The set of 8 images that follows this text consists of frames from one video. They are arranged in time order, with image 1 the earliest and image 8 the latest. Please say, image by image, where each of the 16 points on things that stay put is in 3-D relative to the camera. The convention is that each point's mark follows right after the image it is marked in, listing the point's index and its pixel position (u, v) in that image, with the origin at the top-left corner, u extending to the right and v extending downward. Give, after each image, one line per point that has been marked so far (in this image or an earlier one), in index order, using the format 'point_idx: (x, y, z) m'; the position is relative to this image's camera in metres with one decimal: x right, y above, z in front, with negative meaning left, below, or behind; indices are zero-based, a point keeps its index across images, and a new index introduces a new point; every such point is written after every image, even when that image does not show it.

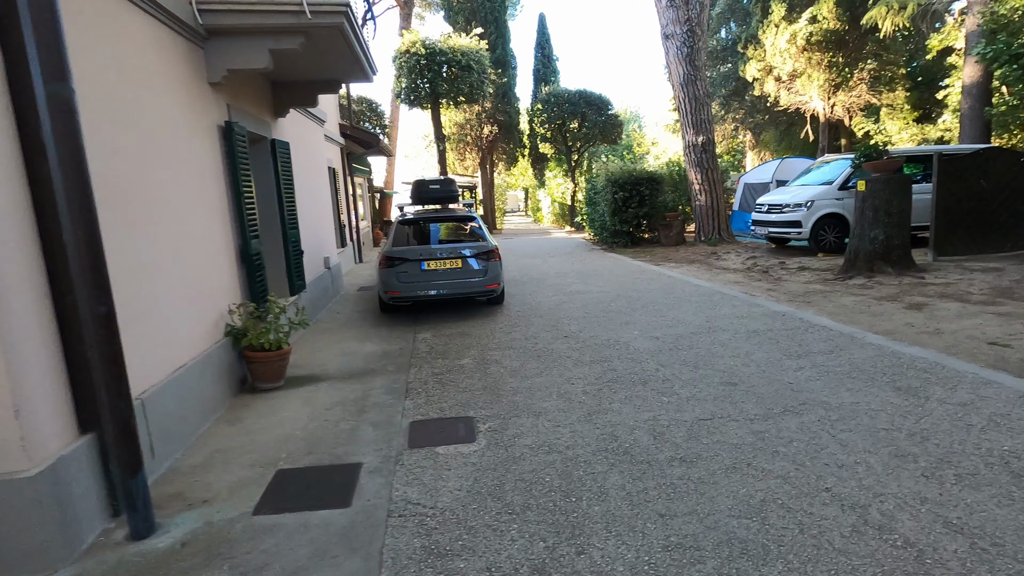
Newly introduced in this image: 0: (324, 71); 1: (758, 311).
0: (-2.3, +2.6, +6.4) m
1: (+3.3, -0.3, +7.0) m
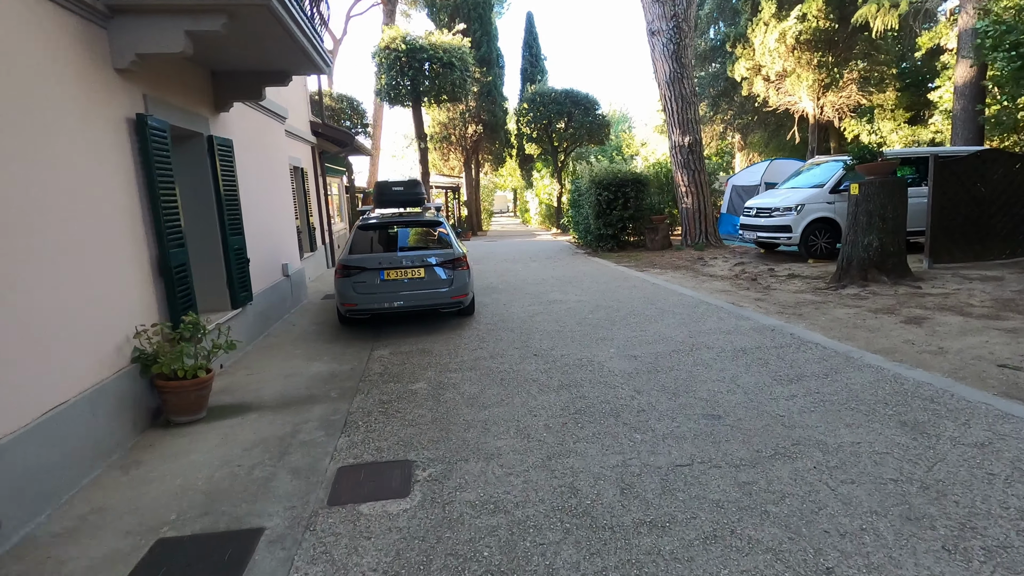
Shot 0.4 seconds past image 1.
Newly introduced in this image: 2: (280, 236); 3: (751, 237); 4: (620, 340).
0: (-2.7, +2.5, +5.8) m
1: (+2.9, -0.5, +6.5) m
2: (-3.7, +0.8, +8.5) m
3: (+5.2, +1.1, +11.5) m
4: (+1.2, -0.6, +6.1) m
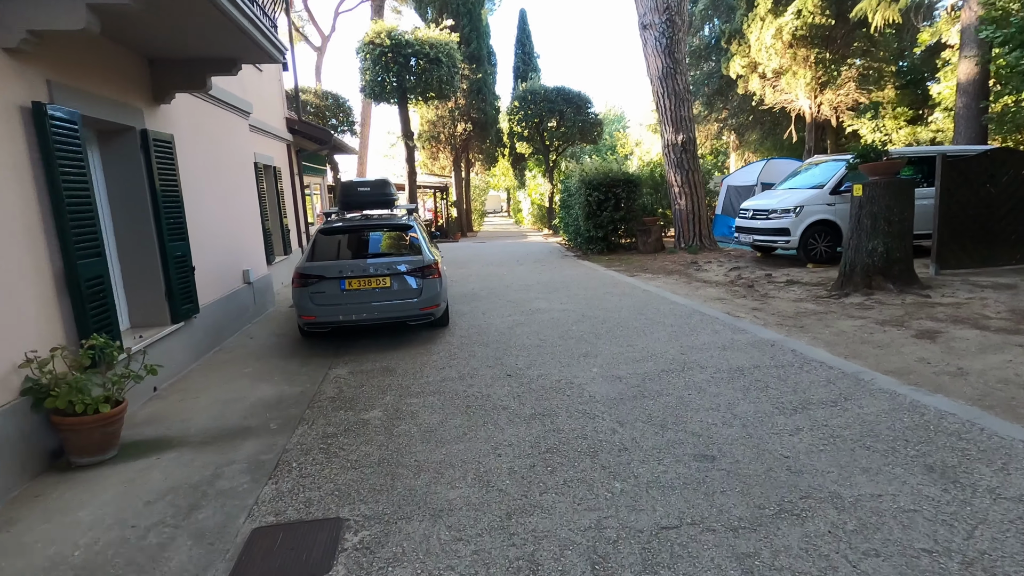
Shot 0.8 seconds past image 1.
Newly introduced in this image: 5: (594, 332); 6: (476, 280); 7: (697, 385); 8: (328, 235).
0: (-3.0, +2.4, +5.2) m
1: (+2.6, -0.6, +5.9) m
2: (-4.0, +0.7, +7.9) m
3: (+4.8, +1.0, +11.0) m
4: (+1.0, -0.7, +5.5) m
5: (+1.0, -0.5, +6.5) m
6: (-0.7, +0.2, +10.9) m
7: (+1.6, -0.8, +4.7) m
8: (-2.3, +0.7, +6.6) m
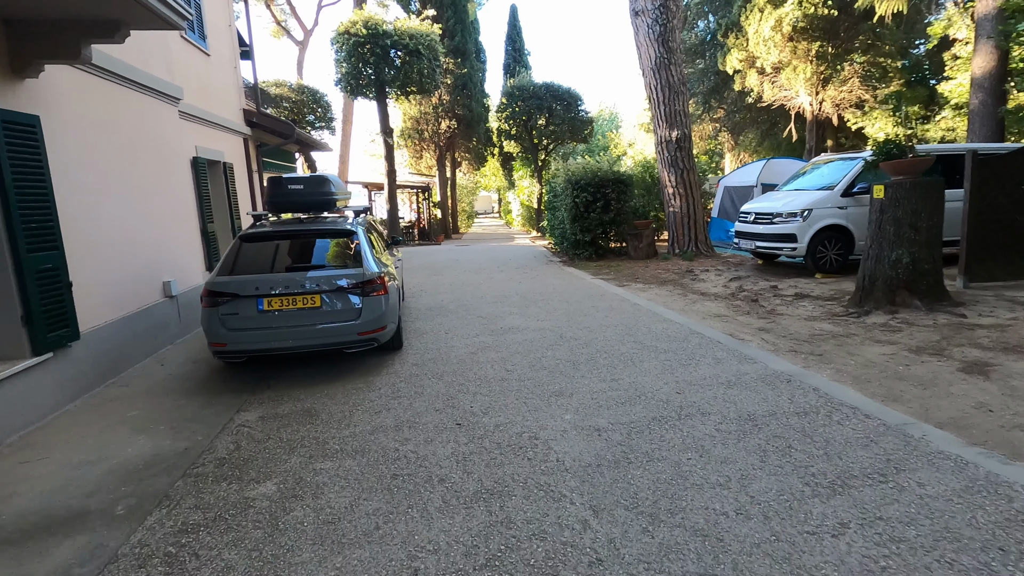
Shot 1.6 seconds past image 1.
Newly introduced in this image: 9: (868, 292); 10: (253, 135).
0: (-3.3, +2.2, +4.1) m
1: (+2.2, -0.8, +4.9) m
2: (-4.4, +0.5, +6.8) m
3: (+4.4, +0.8, +9.9) m
4: (+0.6, -0.9, +4.4) m
5: (+0.6, -0.7, +5.4) m
6: (-1.2, 0.0, +9.8) m
7: (+1.2, -1.0, +3.6) m
8: (-2.7, +0.5, +5.5) m
9: (+4.6, 0.0, +6.9) m
10: (-5.9, +3.5, +12.2) m
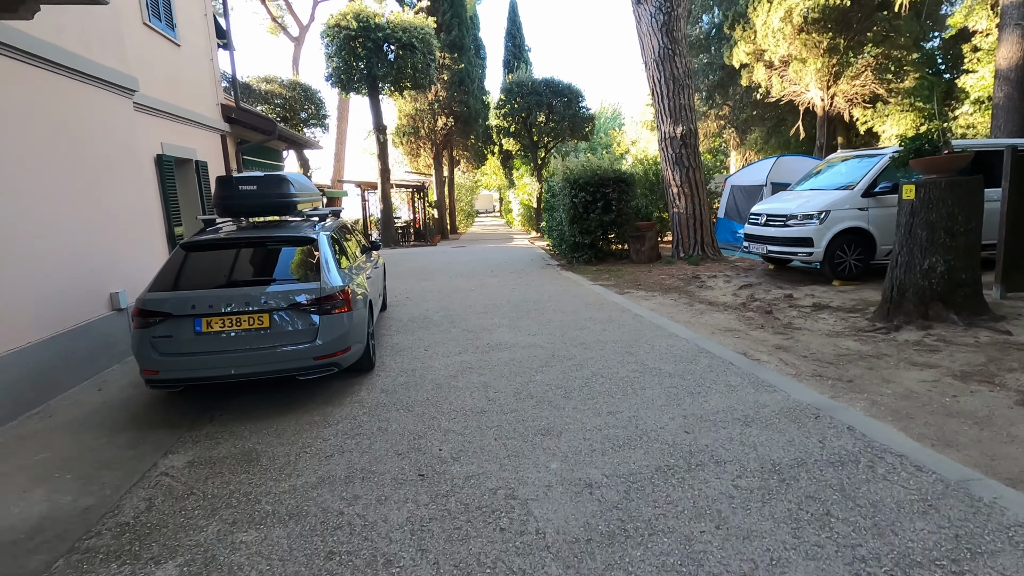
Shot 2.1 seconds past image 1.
0: (-3.5, +2.0, +3.4) m
1: (+2.0, -0.9, +4.2) m
2: (-4.6, +0.4, +6.1) m
3: (+4.3, +0.6, +9.2) m
4: (+0.4, -1.1, +3.7) m
5: (+0.4, -0.9, +4.7) m
6: (-1.3, -0.2, +9.1) m
7: (+1.1, -1.2, +2.9) m
8: (-2.8, +0.3, +4.8) m
9: (+4.4, -0.2, +6.1) m
10: (-6.1, +3.4, +11.5) m
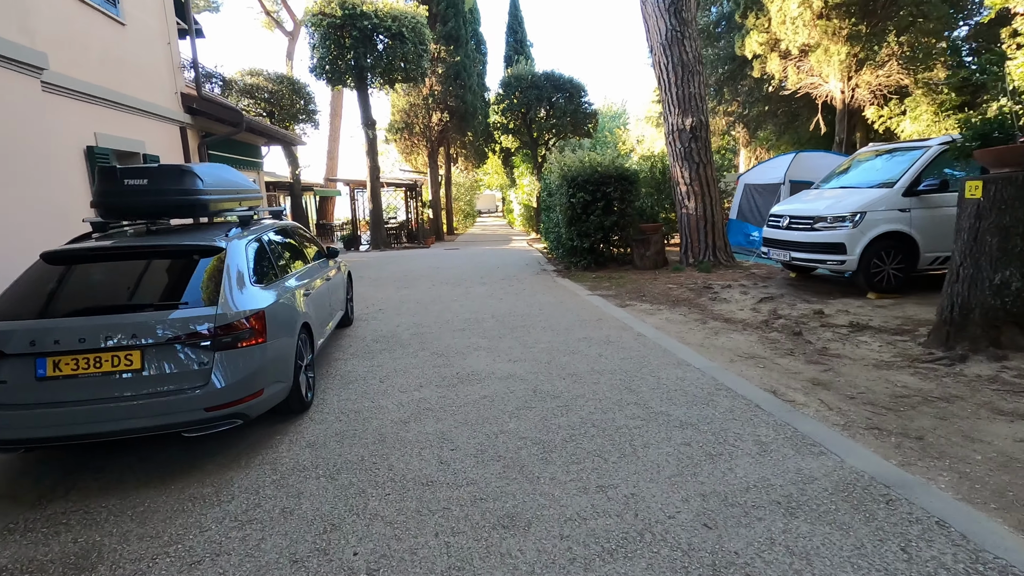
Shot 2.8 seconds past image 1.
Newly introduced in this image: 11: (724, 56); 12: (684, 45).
0: (-3.7, +1.9, +2.3) m
1: (+1.8, -1.1, +3.0) m
2: (-4.8, +0.2, +5.0) m
3: (+4.1, +0.5, +8.1) m
4: (+0.2, -1.2, +2.6) m
5: (+0.2, -1.0, +3.6) m
6: (-1.5, -0.3, +8.0) m
7: (+0.8, -1.4, +1.8) m
8: (-3.1, +0.2, +3.8) m
9: (+4.2, -0.4, +5.0) m
10: (-6.2, +3.2, +10.5) m
11: (+7.8, +8.6, +19.6) m
12: (+3.2, +4.6, +10.0) m
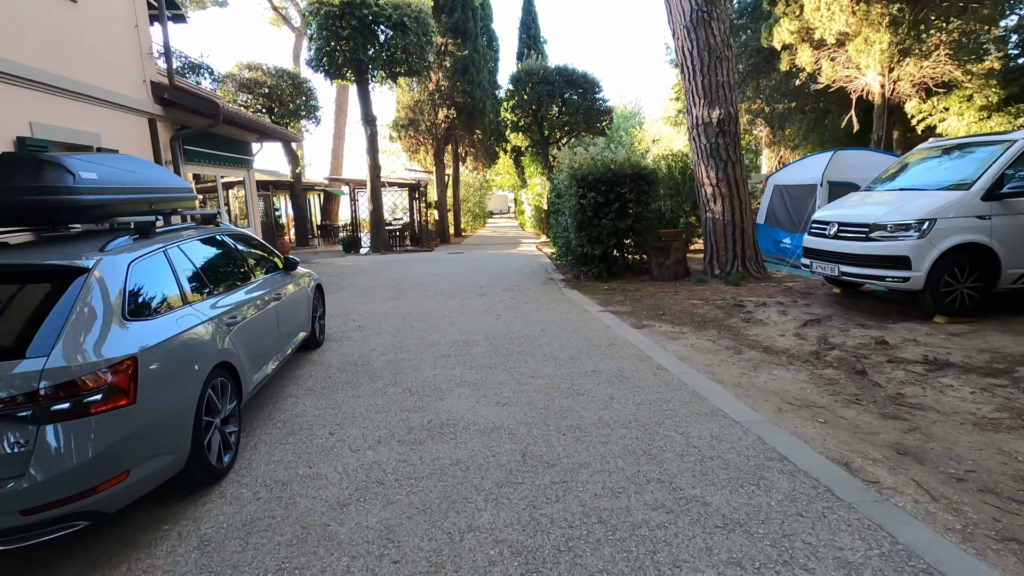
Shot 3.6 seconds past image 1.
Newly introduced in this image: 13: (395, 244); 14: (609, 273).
0: (-3.9, +1.7, +1.3) m
1: (+1.6, -1.3, +1.9) m
2: (-4.9, +0.1, +4.1) m
3: (+4.0, +0.2, +6.9) m
4: (0.0, -1.4, +1.5) m
5: (+0.1, -1.2, +2.5) m
6: (-1.5, -0.5, +6.9) m
7: (+0.6, -1.6, +0.6) m
8: (-3.2, 0.0, +2.7) m
9: (+4.1, -0.6, +3.8) m
10: (-6.2, +3.1, +9.5) m
11: (+8.1, +8.3, +18.3) m
12: (+3.3, +4.3, +8.8) m
13: (-4.2, +1.6, +19.2) m
14: (+1.9, +0.3, +10.2) m
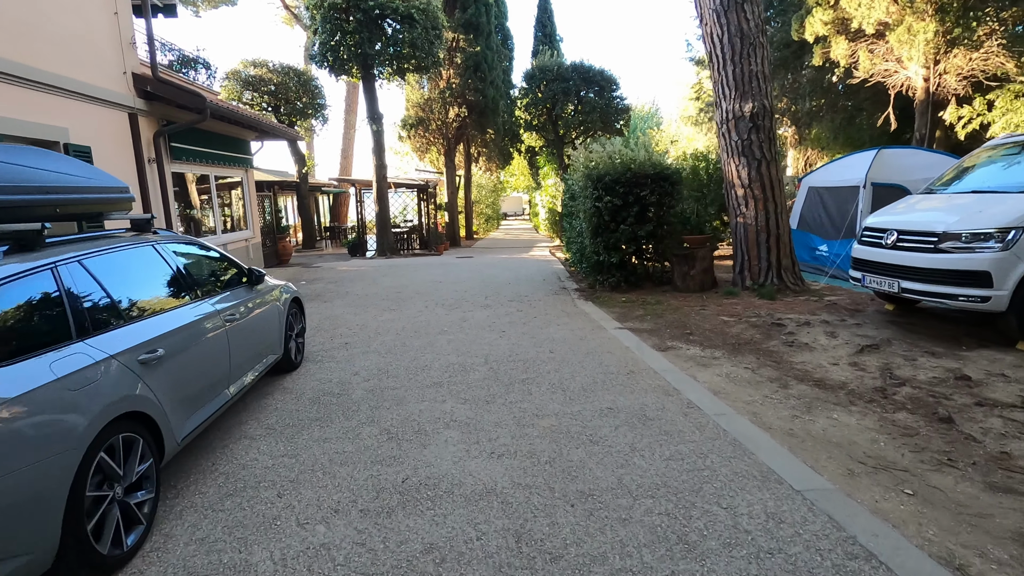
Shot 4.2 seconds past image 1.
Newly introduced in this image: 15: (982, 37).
0: (-4.0, +1.6, +0.6) m
1: (+1.5, -1.5, +1.0) m
2: (-4.9, 0.0, +3.4) m
3: (+4.1, 0.0, +5.9) m
4: (-0.1, -1.6, +0.7) m
5: (0.0, -1.4, +1.7) m
6: (-1.5, -0.7, +6.1) m
7: (+0.5, -1.7, -0.2) m
8: (-3.3, -0.1, +2.0) m
9: (+4.1, -0.8, +2.9) m
10: (-6.0, +2.9, +8.9) m
11: (+8.6, +8.0, +17.3) m
12: (+3.4, +4.1, +7.9) m
13: (-3.8, +1.4, +18.5) m
14: (+2.0, +0.1, +9.3) m
15: (+10.6, +5.7, +12.1) m
